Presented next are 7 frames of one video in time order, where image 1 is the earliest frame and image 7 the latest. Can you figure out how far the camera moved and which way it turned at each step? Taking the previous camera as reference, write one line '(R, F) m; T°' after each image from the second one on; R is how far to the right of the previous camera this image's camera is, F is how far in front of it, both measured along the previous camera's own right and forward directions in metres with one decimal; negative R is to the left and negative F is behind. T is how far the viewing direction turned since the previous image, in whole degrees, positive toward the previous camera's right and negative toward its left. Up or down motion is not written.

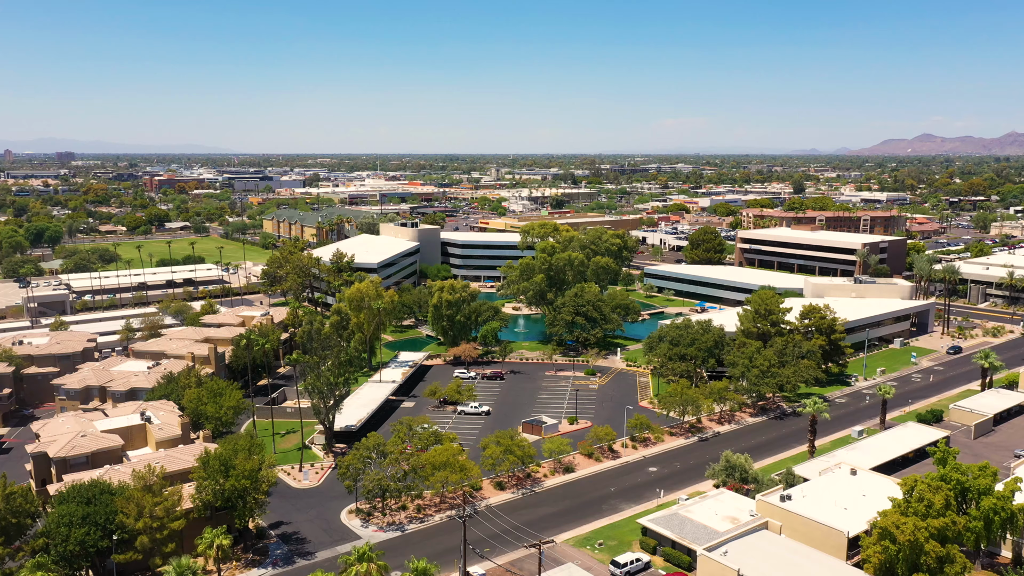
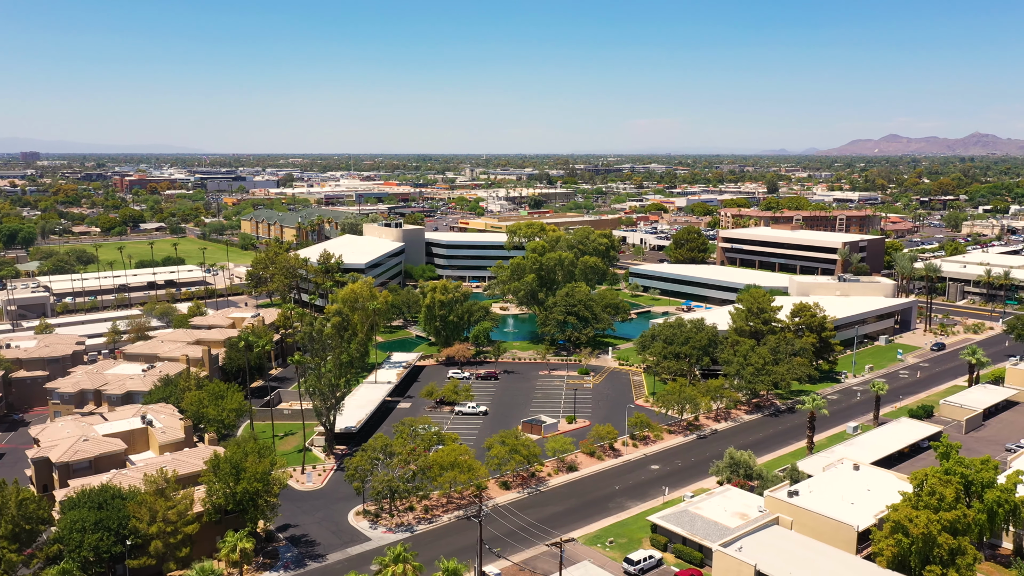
(-1.7, 0.0) m; +2°
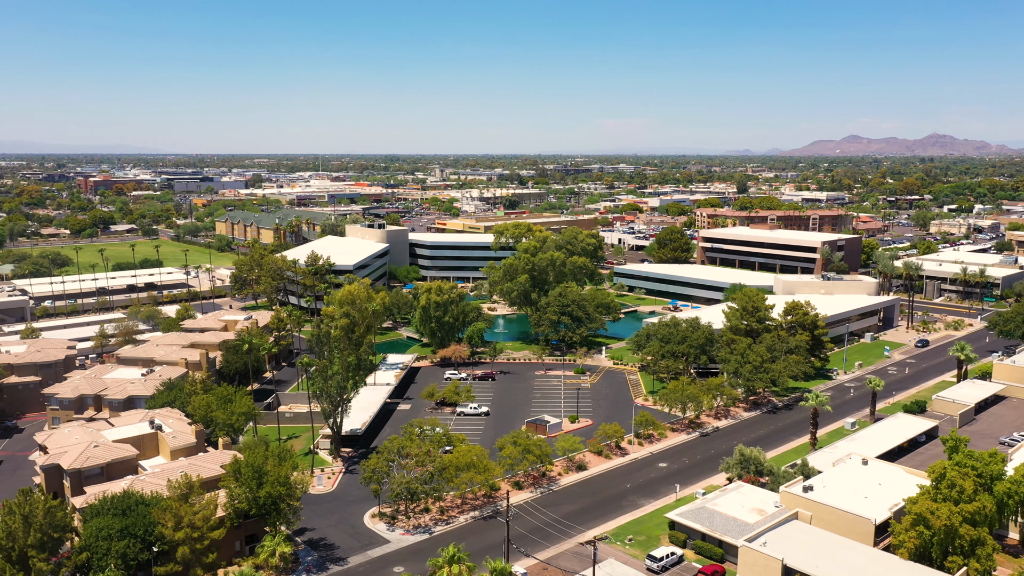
(-2.4, -0.1) m; +2°
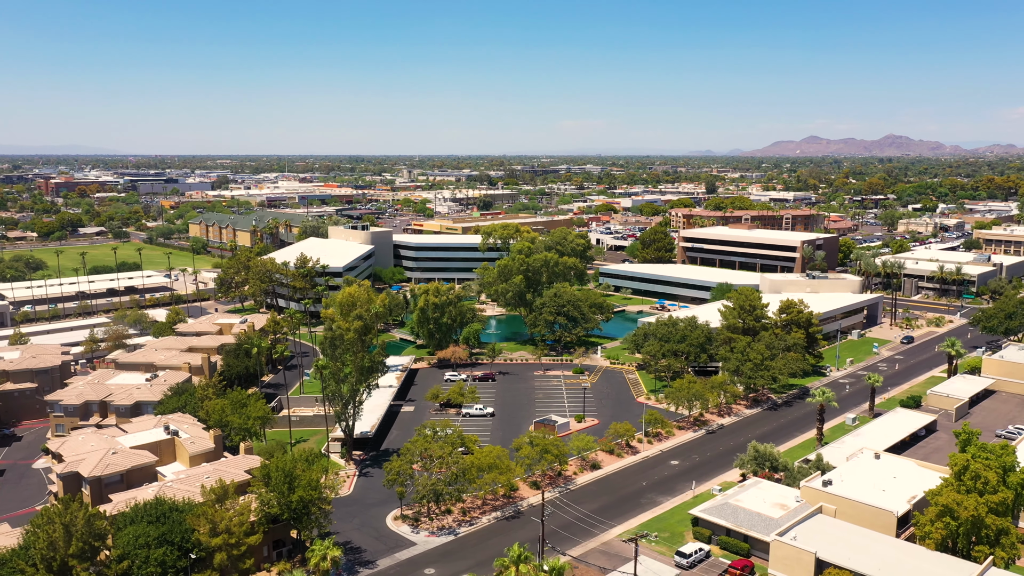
(-2.8, -0.1) m; +2°
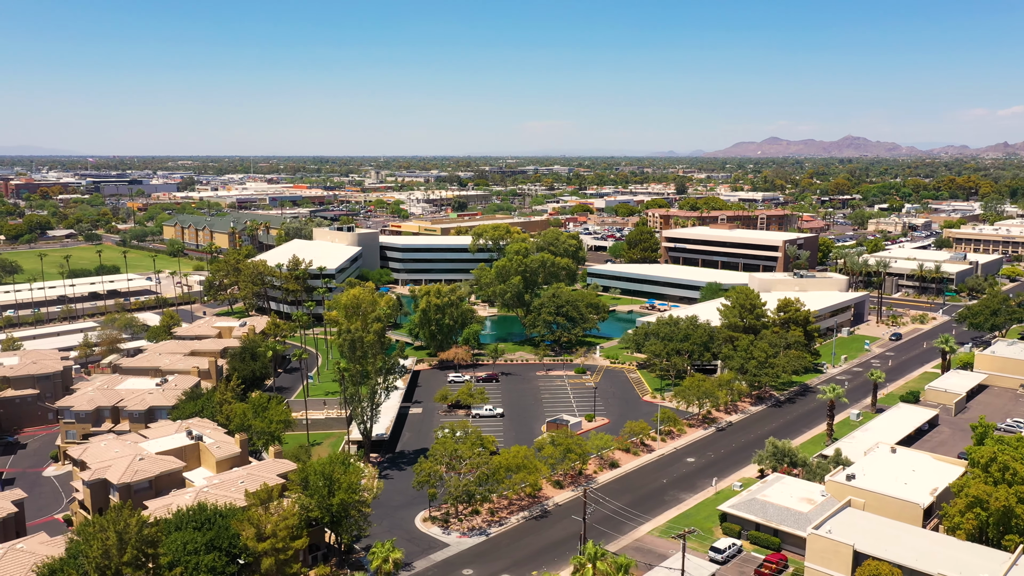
(-3.1, -0.1) m; +2°
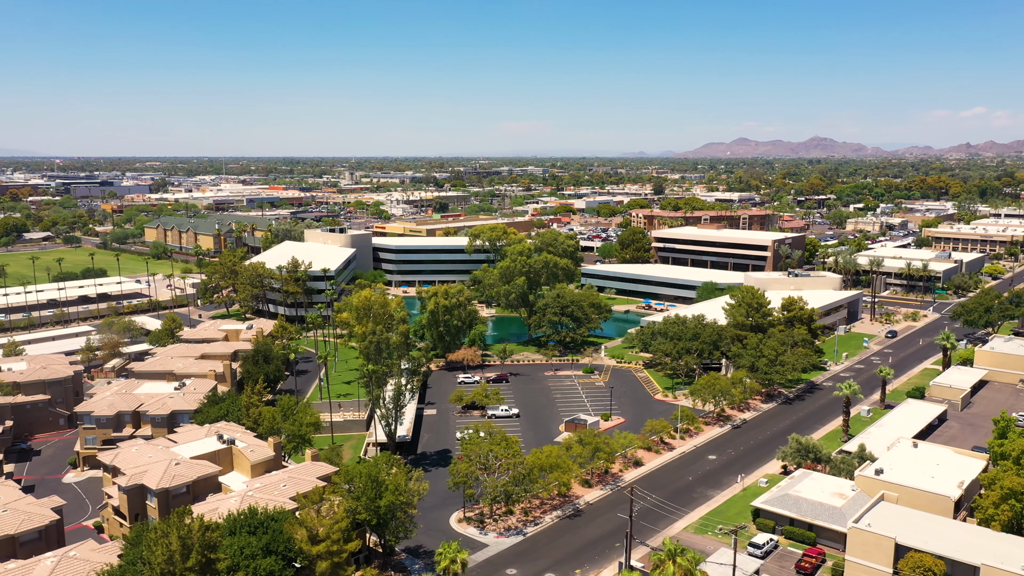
(-3.1, -0.1) m; +2°
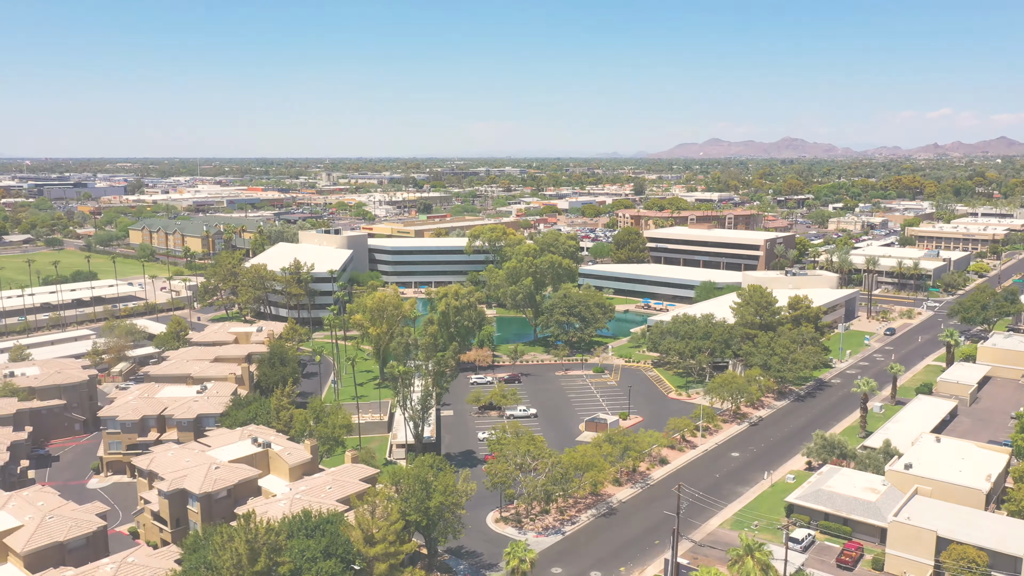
(-3.0, -0.1) m; +1°
